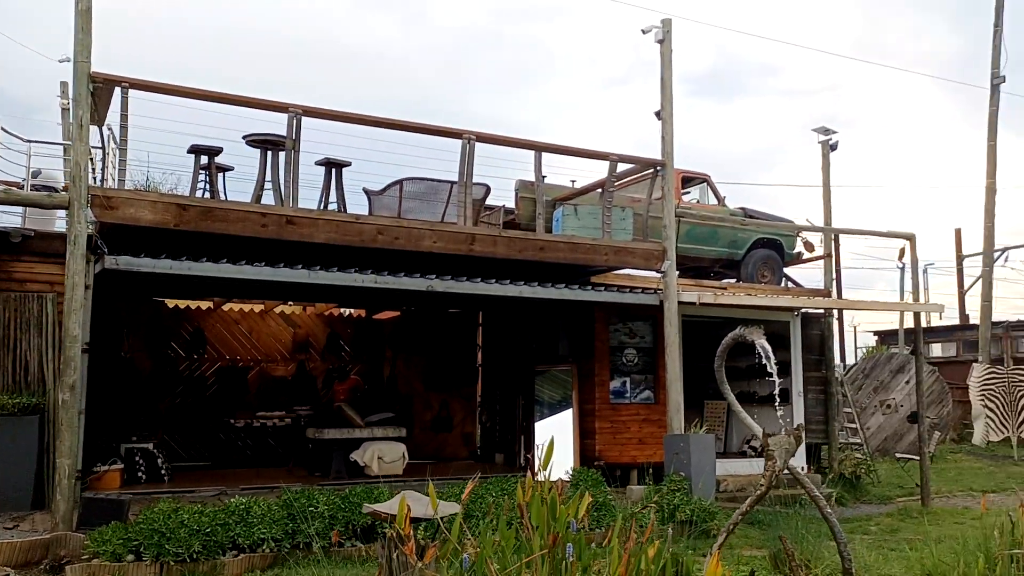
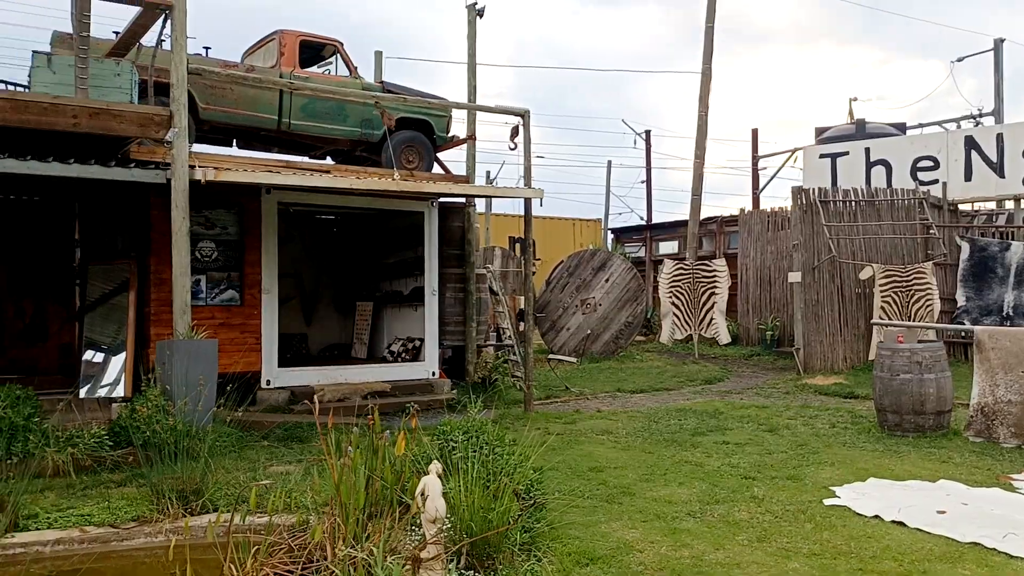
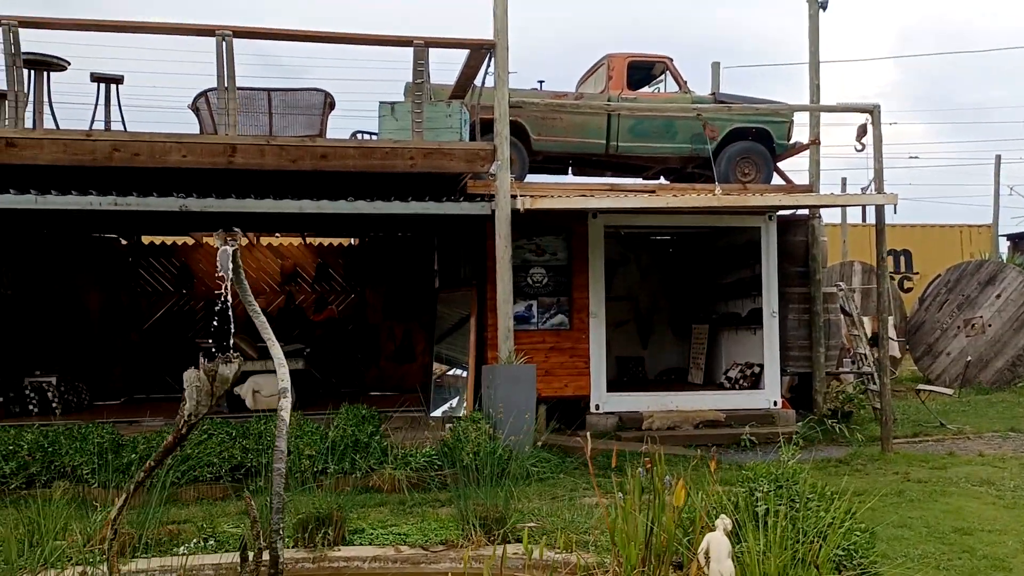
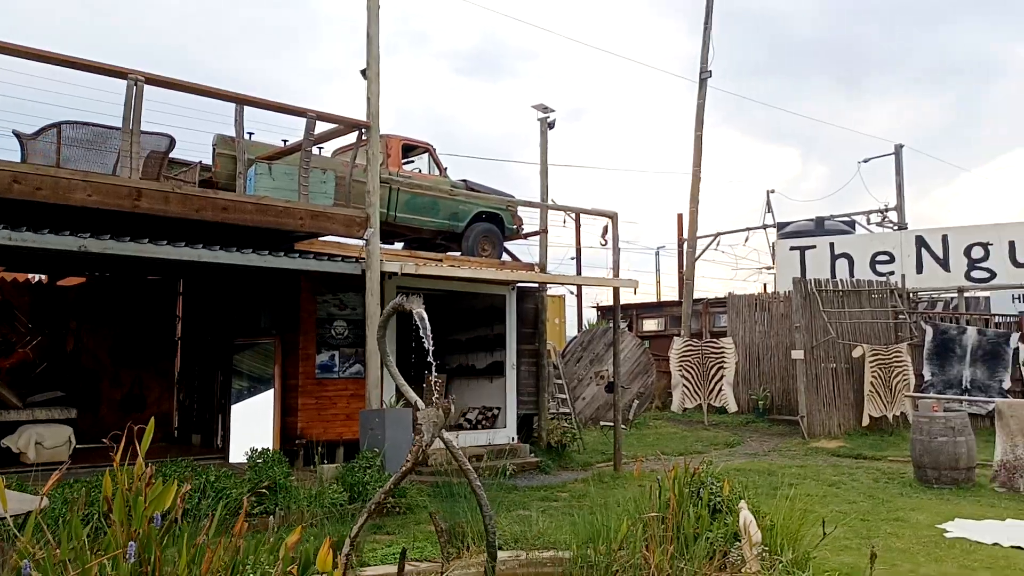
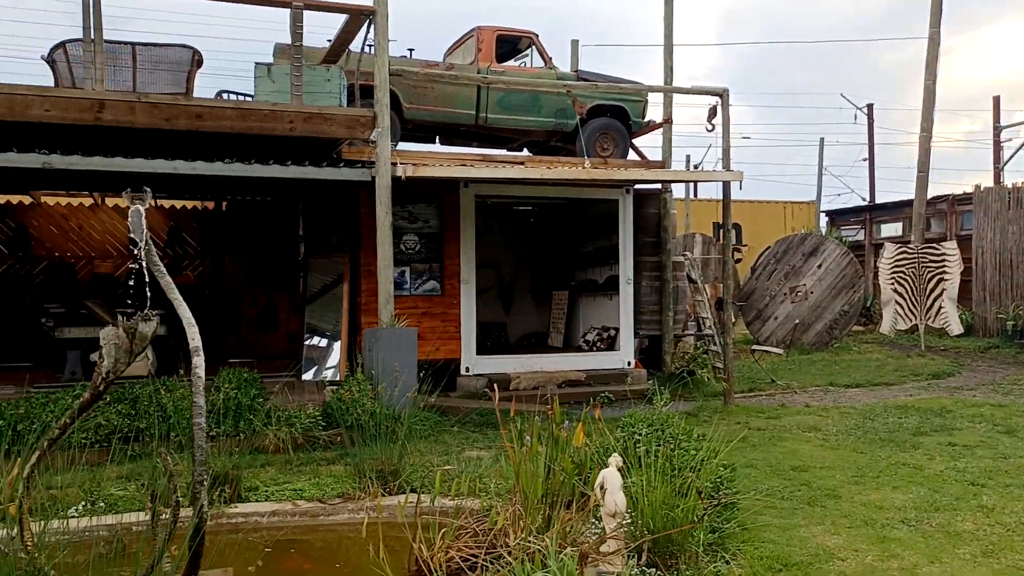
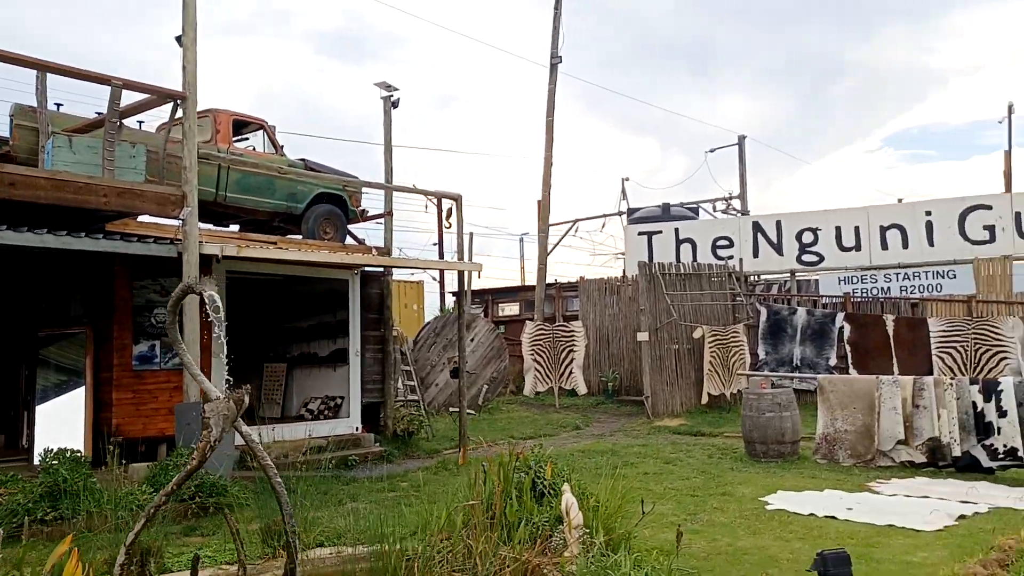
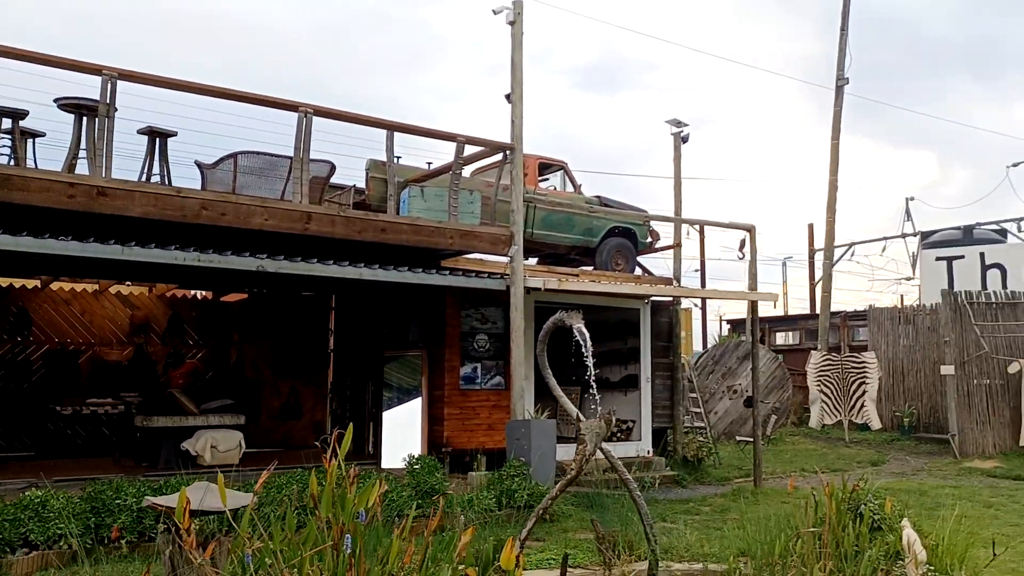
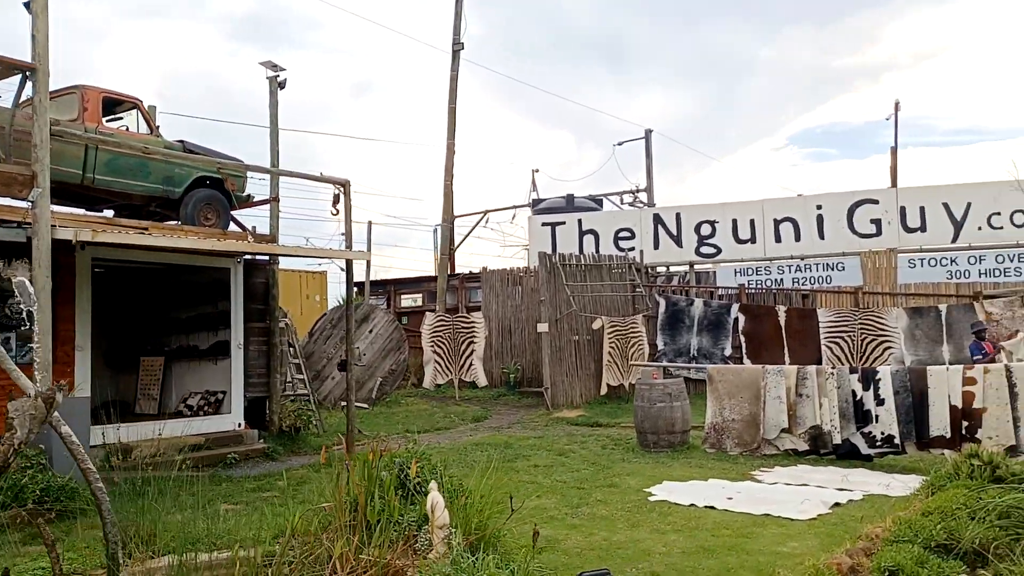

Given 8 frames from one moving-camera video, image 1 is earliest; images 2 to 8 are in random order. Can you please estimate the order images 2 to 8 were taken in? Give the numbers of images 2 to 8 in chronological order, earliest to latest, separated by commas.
7, 4, 6, 8, 2, 5, 3
